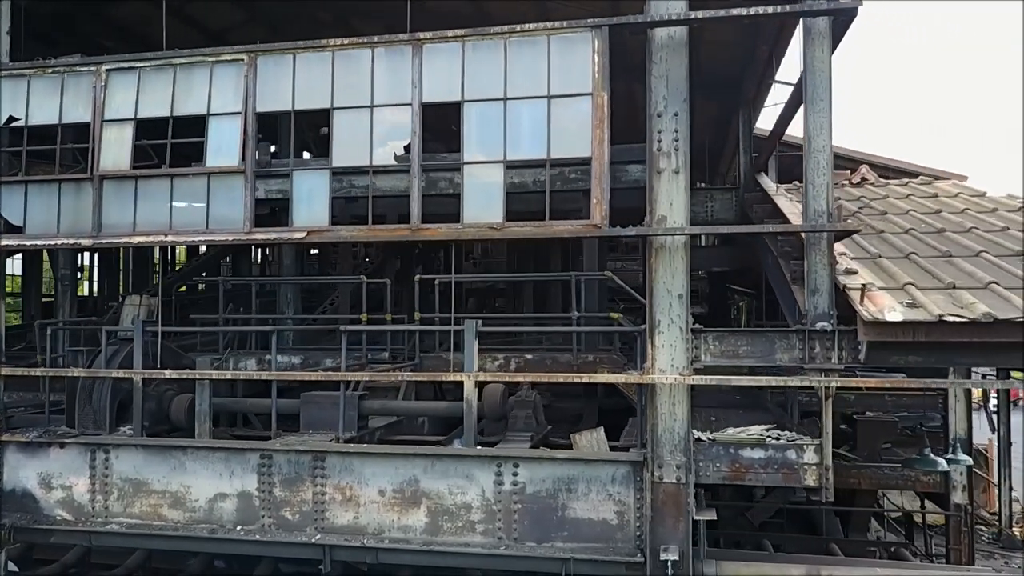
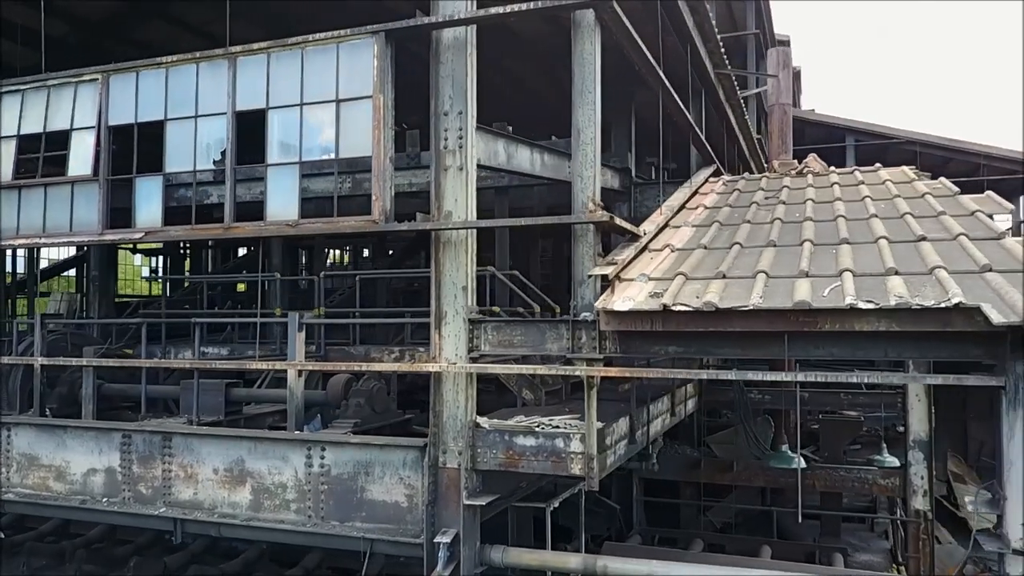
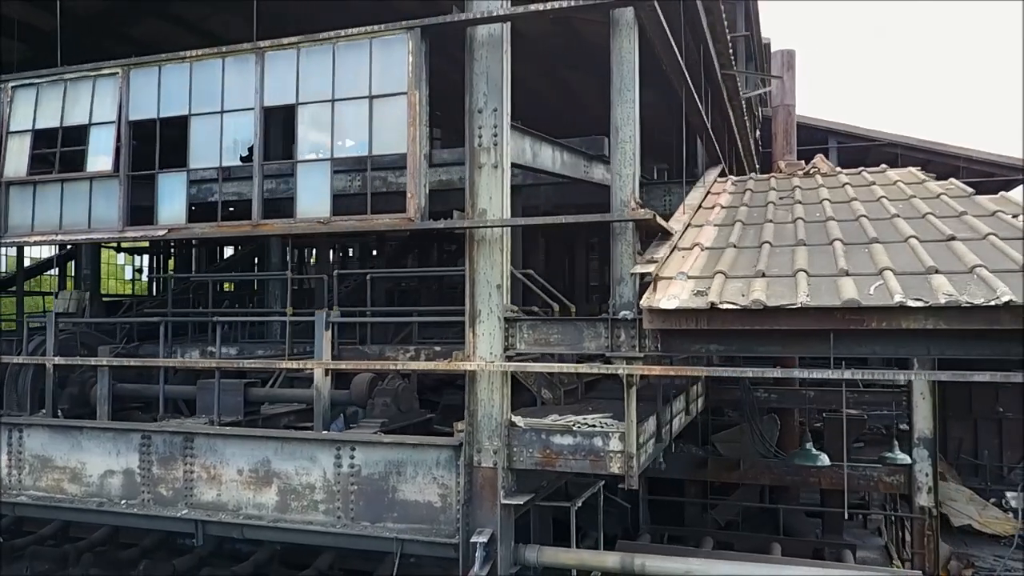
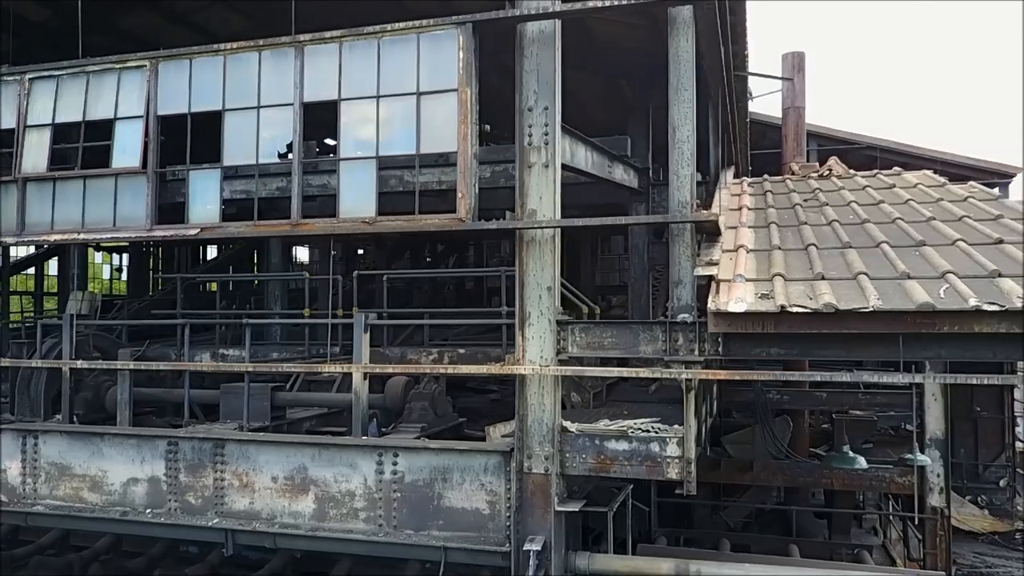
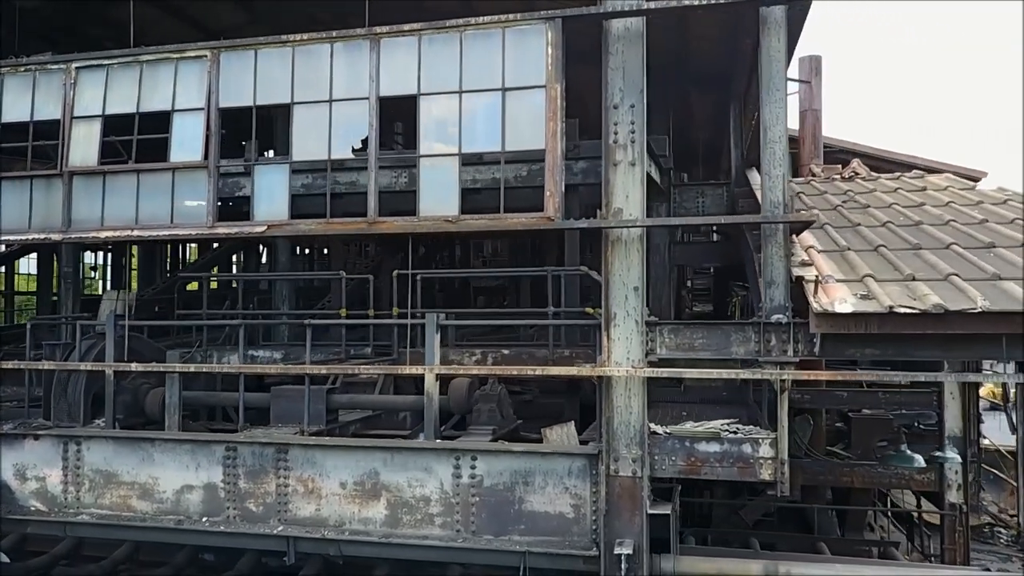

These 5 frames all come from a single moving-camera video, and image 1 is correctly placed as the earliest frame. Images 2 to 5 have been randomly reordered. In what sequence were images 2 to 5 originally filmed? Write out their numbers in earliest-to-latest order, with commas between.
5, 4, 3, 2
